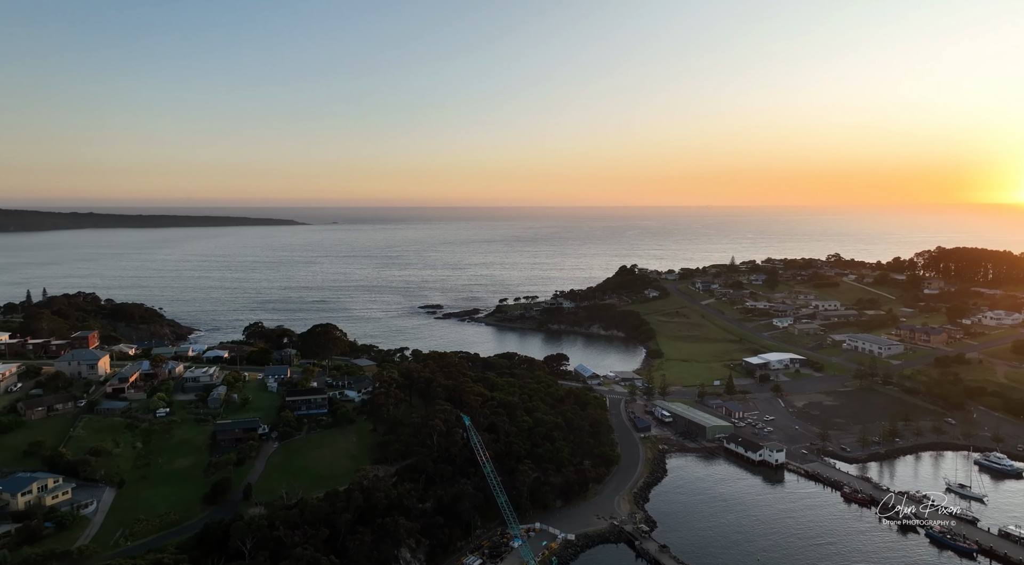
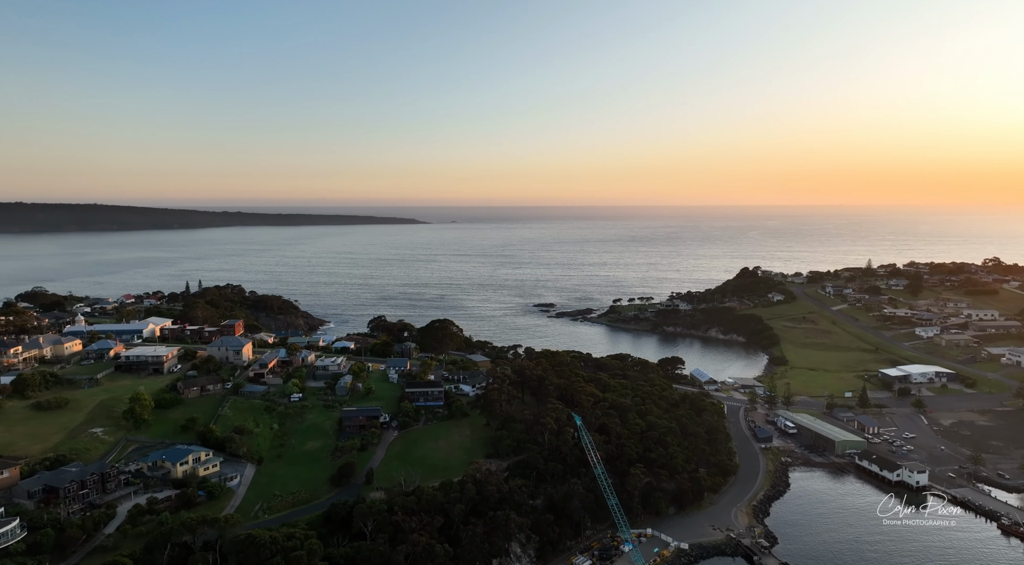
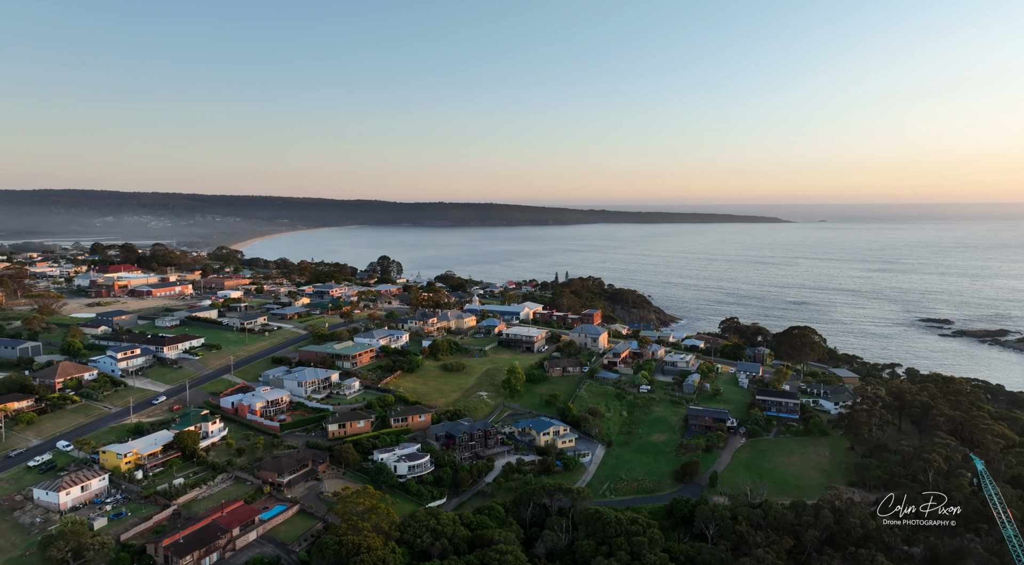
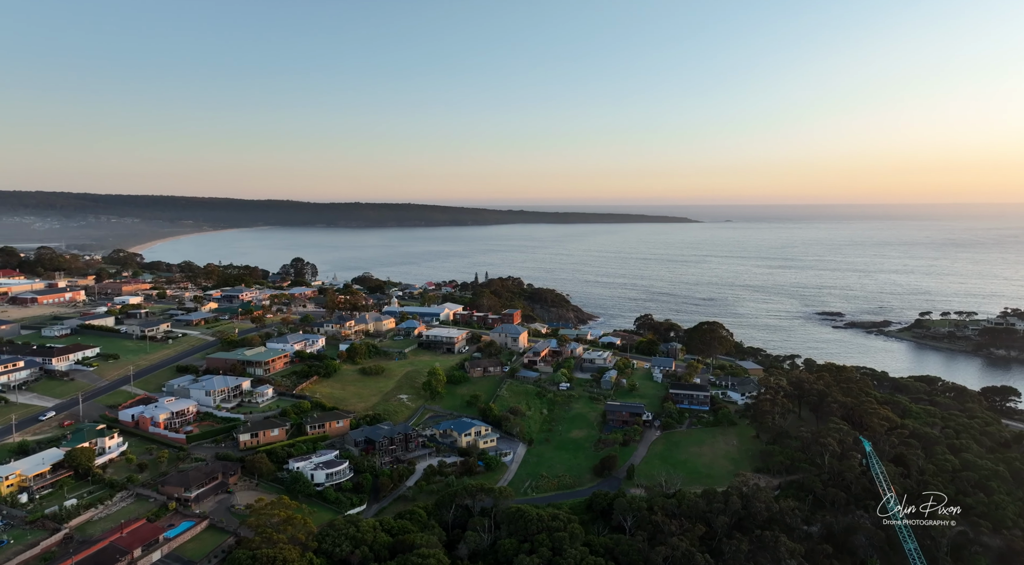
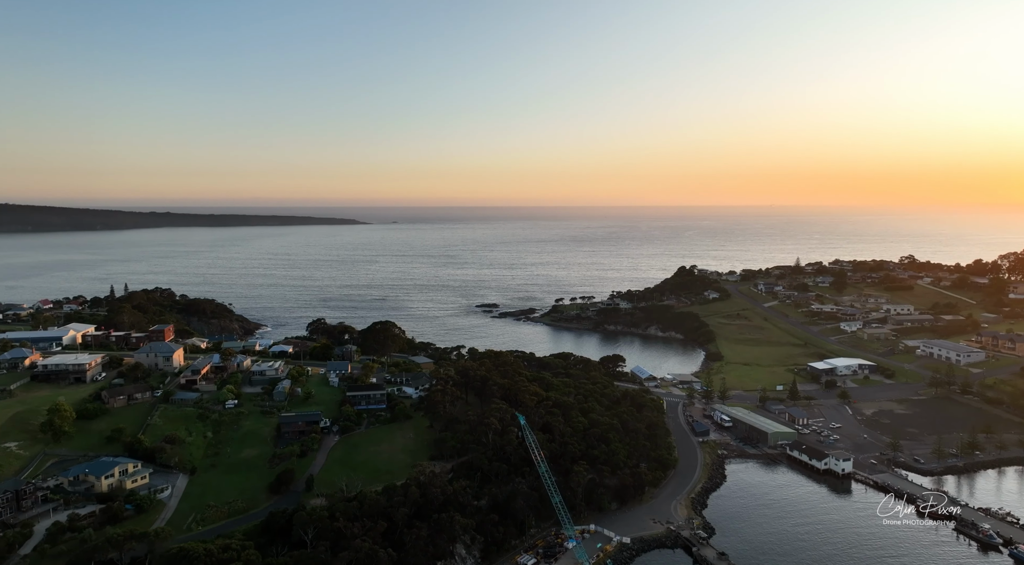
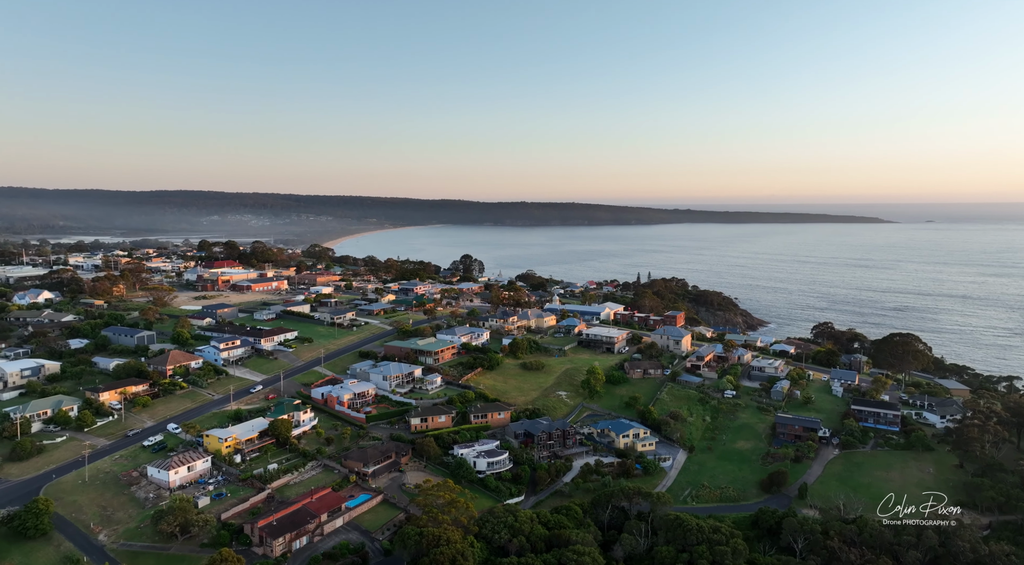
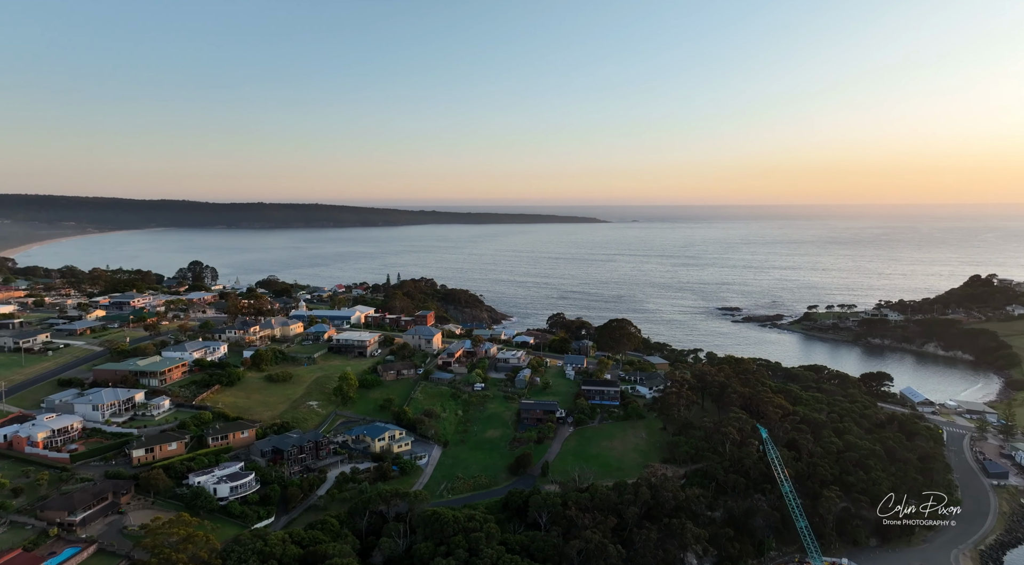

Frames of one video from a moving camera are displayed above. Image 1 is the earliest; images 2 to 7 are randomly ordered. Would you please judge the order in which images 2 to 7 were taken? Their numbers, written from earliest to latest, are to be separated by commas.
5, 2, 7, 4, 3, 6
